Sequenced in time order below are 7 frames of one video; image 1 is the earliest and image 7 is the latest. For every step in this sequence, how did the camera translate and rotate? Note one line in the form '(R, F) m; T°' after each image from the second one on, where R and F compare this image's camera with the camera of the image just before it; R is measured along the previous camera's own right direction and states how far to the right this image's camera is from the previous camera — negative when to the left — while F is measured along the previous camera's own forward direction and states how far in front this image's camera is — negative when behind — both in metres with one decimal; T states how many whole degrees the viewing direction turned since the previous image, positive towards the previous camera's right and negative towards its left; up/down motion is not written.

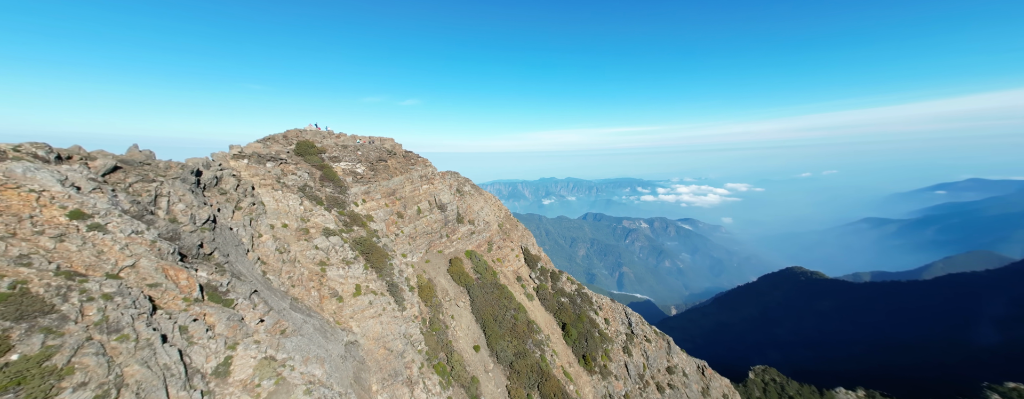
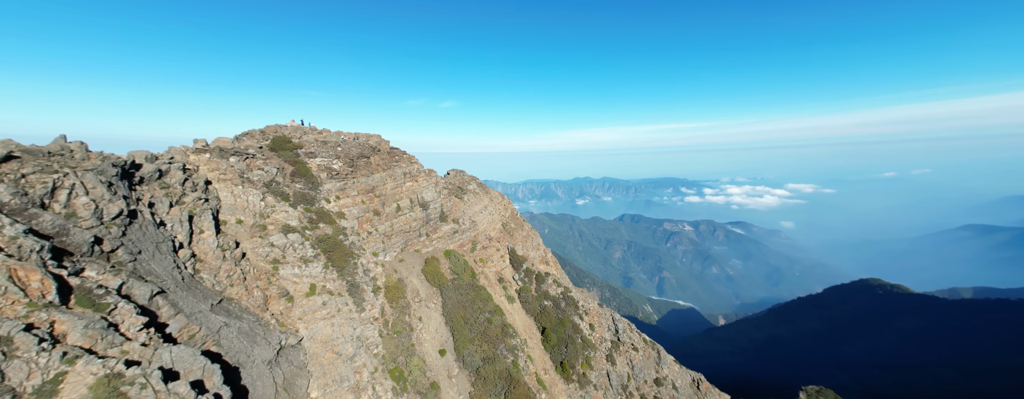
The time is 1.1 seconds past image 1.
(+11.1, +5.4) m; -7°
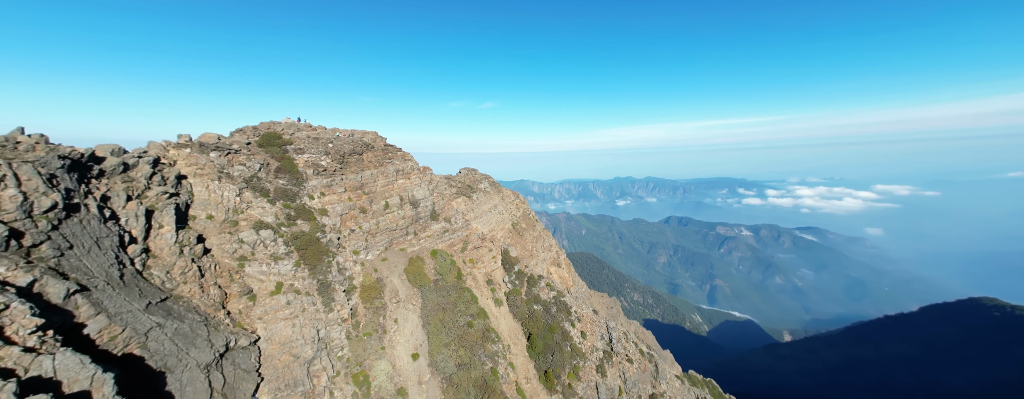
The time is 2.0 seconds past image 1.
(+9.7, +5.9) m; -8°
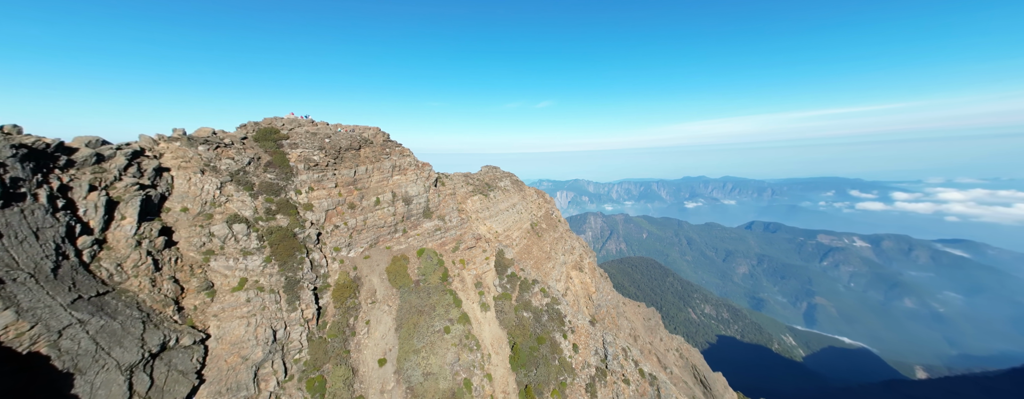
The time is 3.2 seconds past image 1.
(+11.7, +9.3) m; -11°
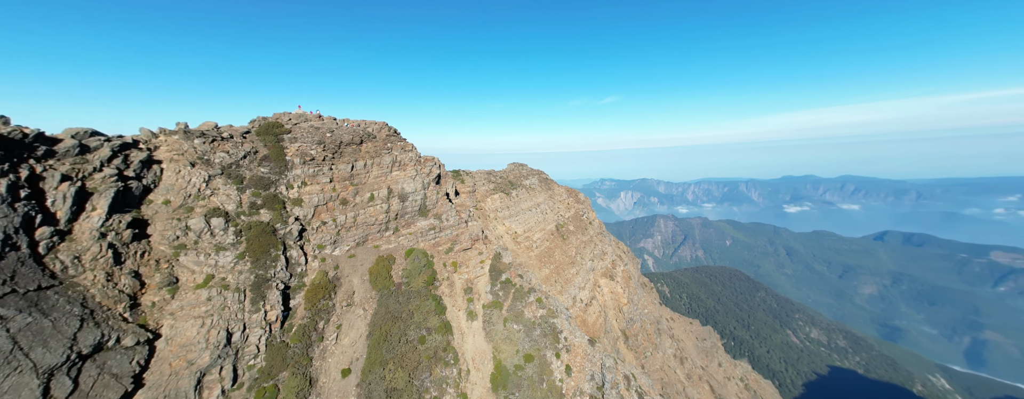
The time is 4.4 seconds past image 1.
(+11.4, +10.2) m; -12°
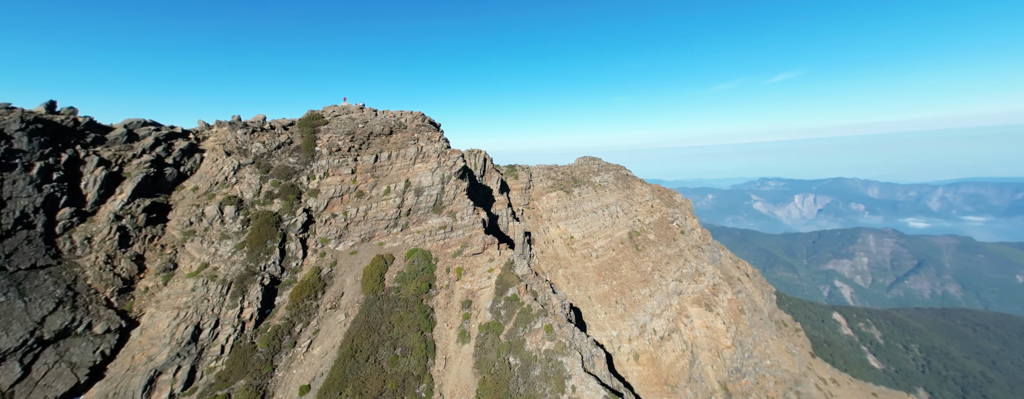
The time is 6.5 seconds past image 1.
(+16.7, +15.7) m; -25°
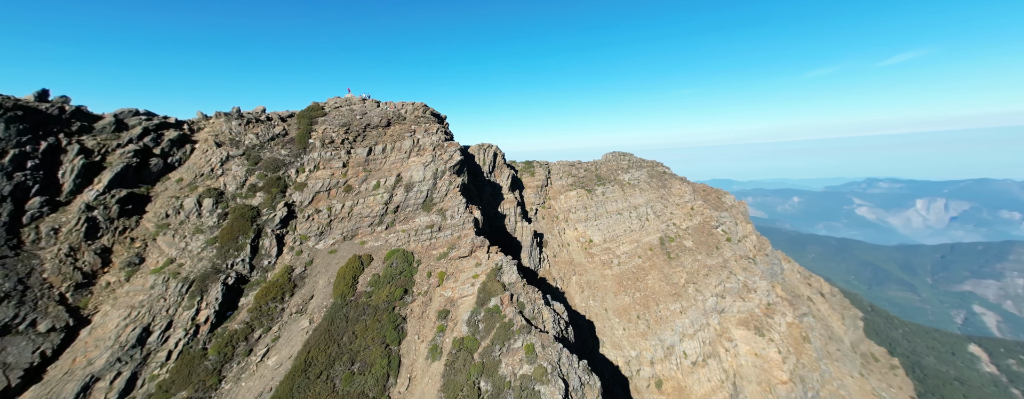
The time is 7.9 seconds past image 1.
(+6.4, +7.4) m; -8°
